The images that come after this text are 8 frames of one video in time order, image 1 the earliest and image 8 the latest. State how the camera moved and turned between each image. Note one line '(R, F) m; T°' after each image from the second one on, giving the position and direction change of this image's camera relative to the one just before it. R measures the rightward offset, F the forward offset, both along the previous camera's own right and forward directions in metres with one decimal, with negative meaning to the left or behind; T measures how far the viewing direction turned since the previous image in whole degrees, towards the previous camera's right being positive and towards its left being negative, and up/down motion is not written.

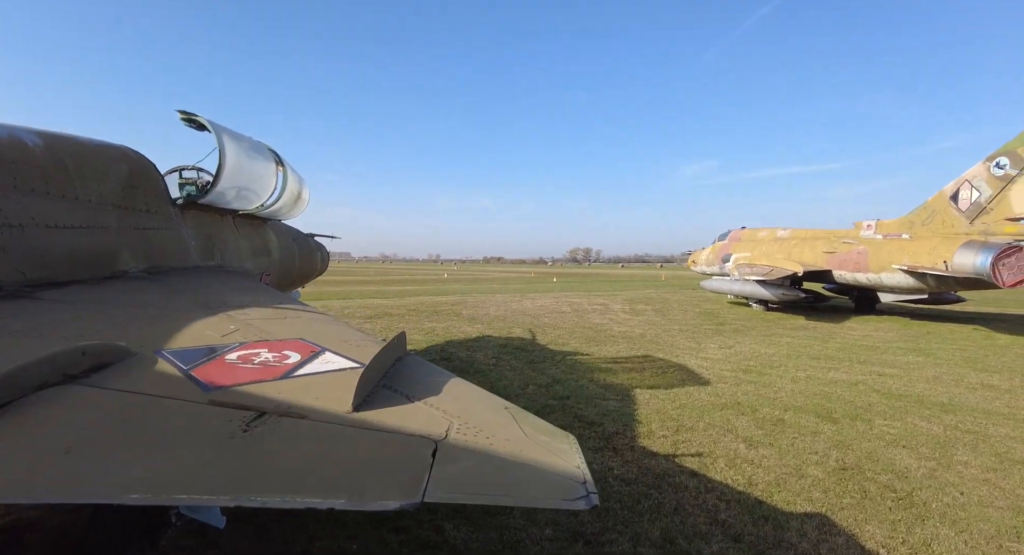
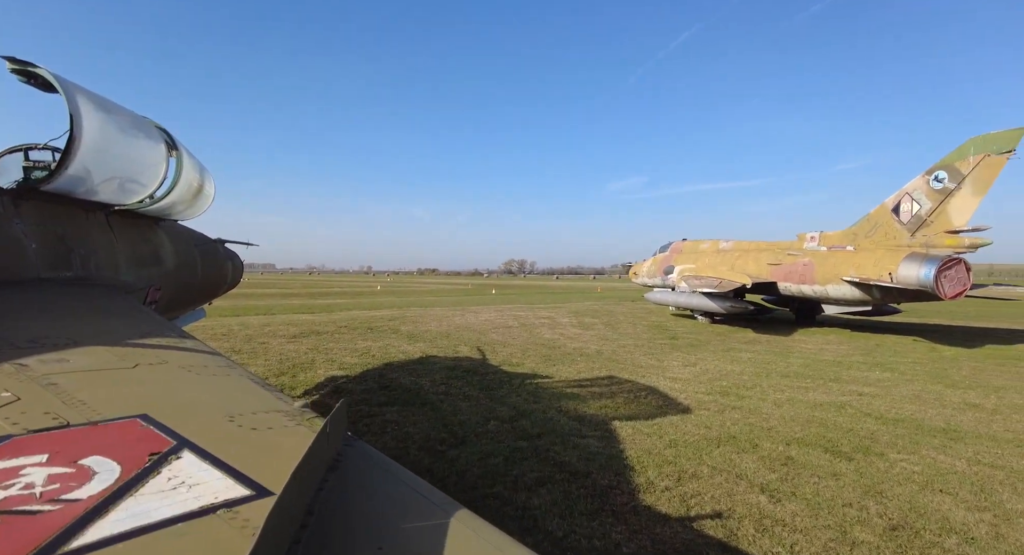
(-0.3, +0.9) m; +8°
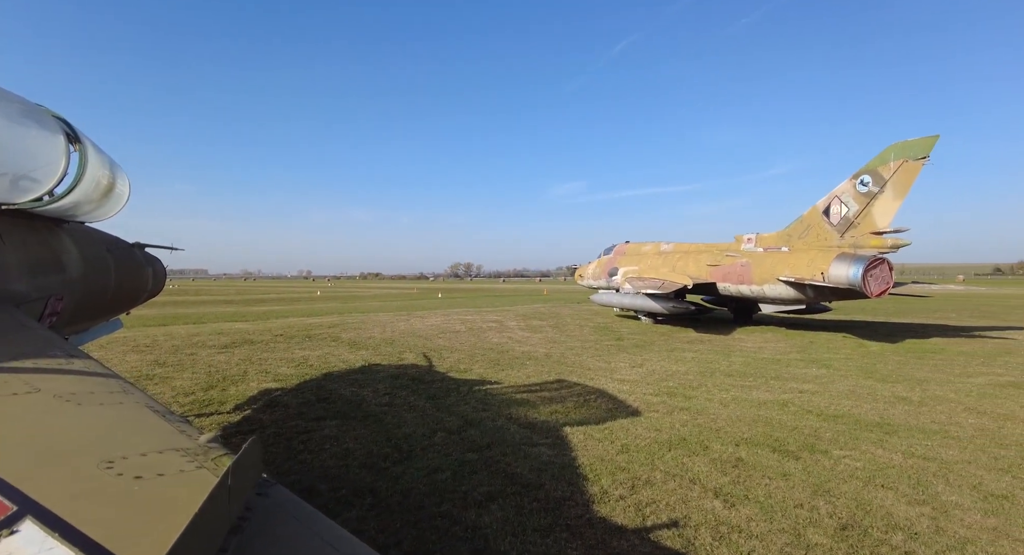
(0.0, +0.3) m; +7°
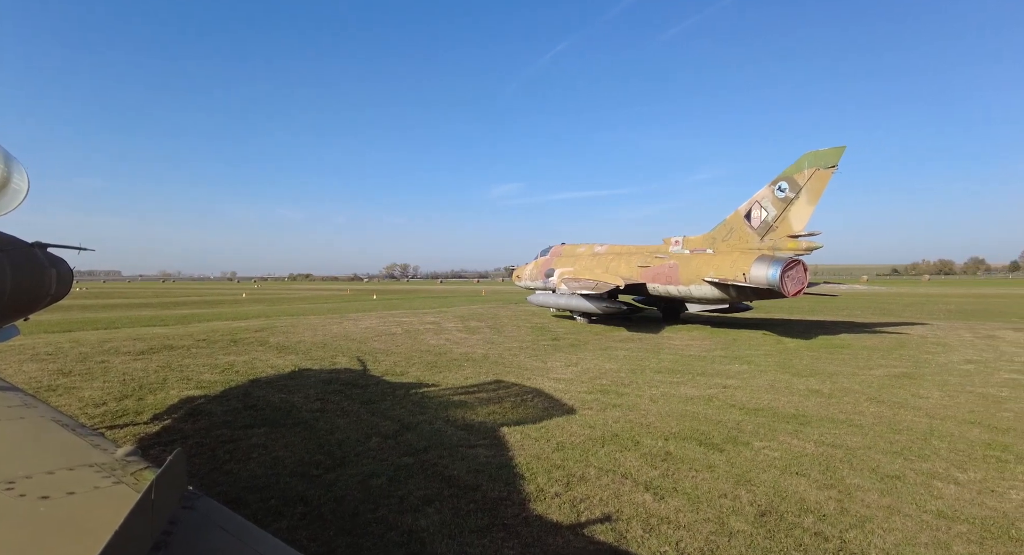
(0.0, +0.2) m; +8°
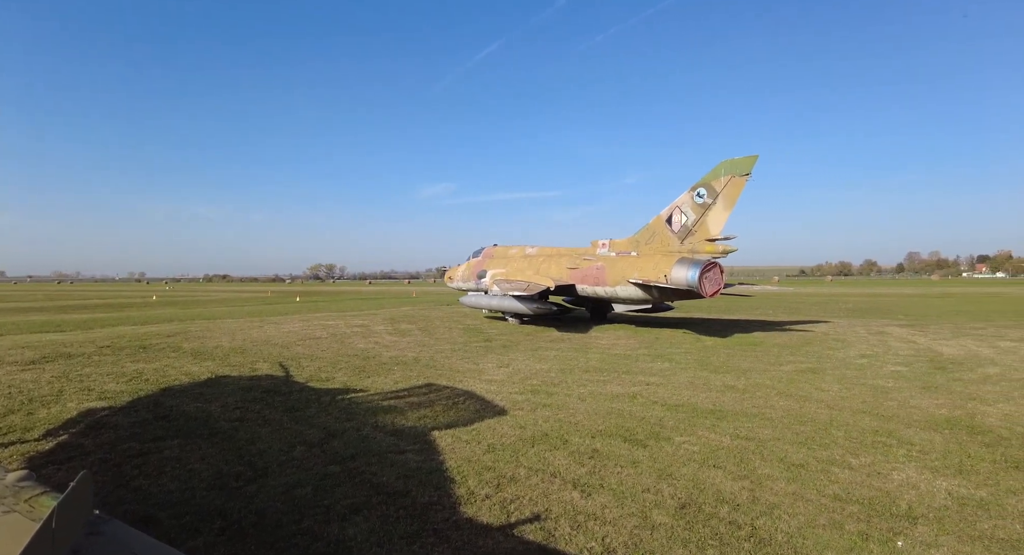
(+0.2, +0.2) m; +8°
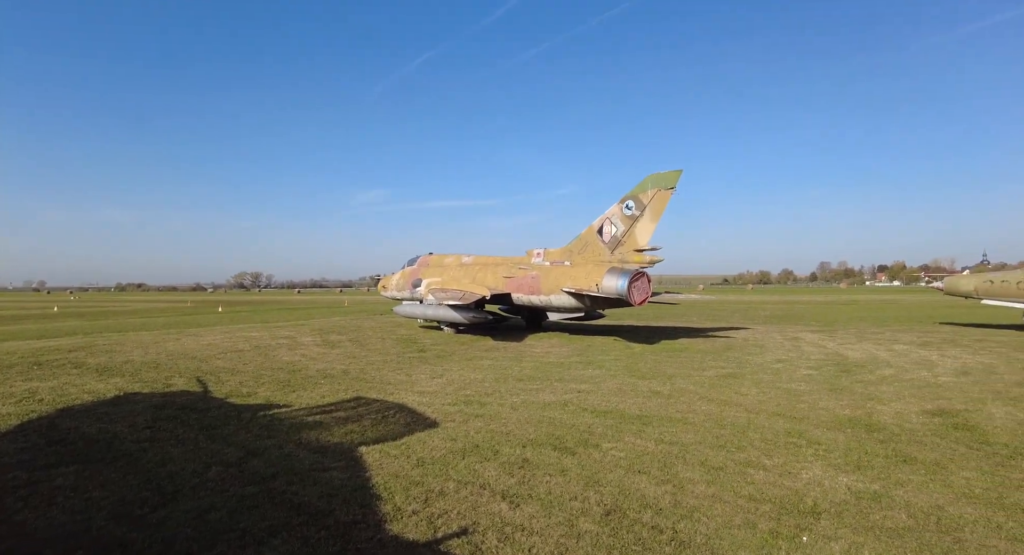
(+0.3, +0.1) m; +6°
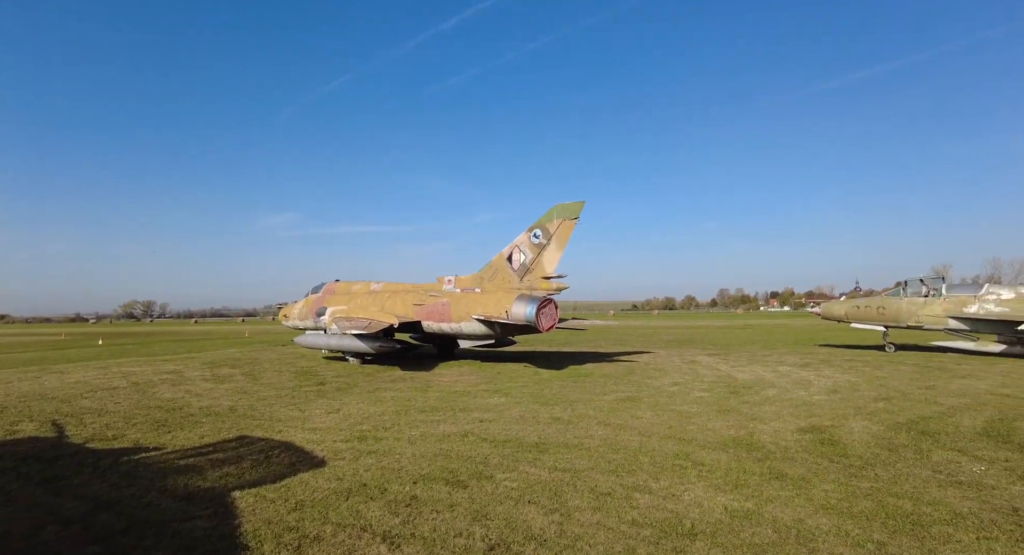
(+0.6, 0.0) m; +7°
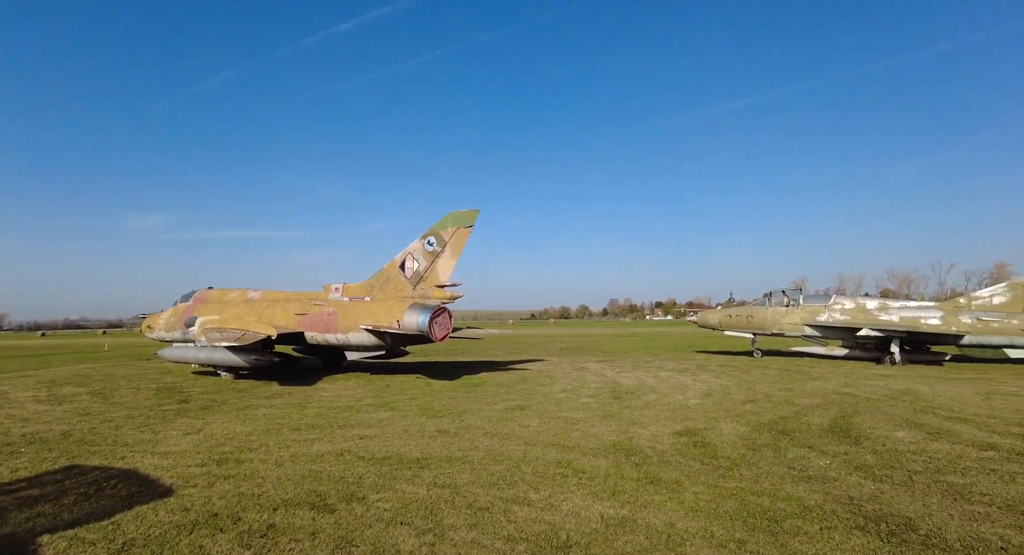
(+0.6, +0.1) m; +9°
